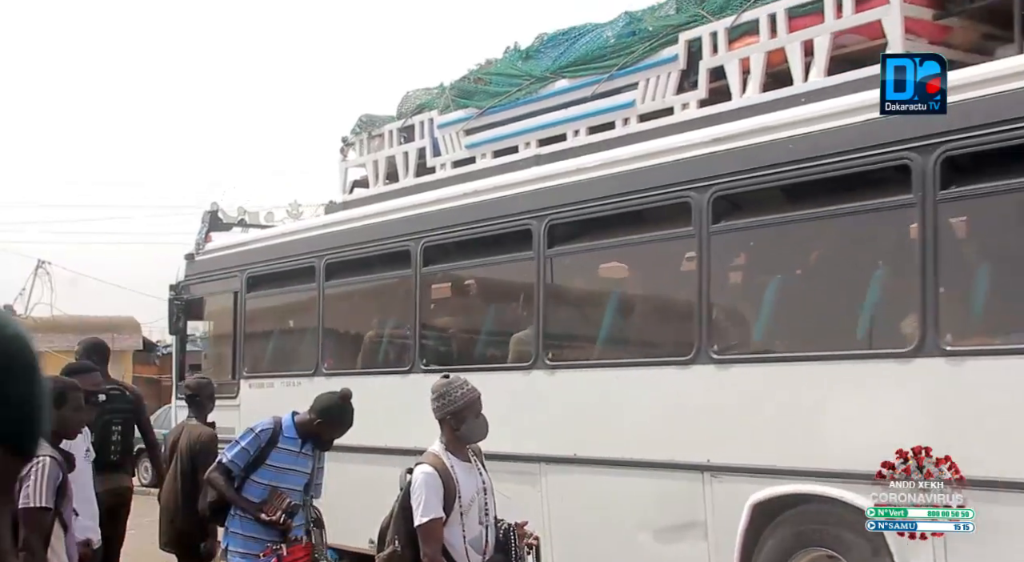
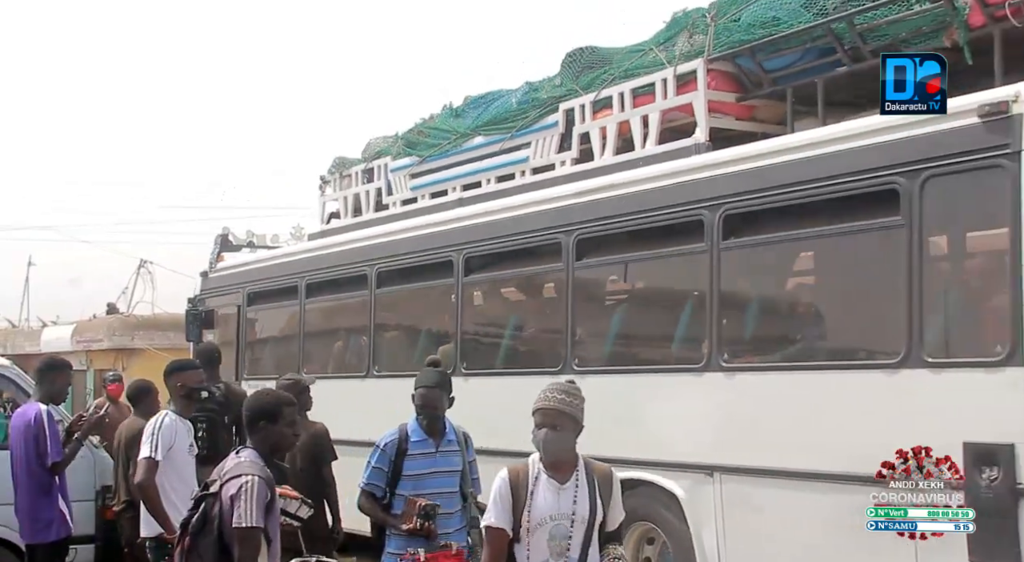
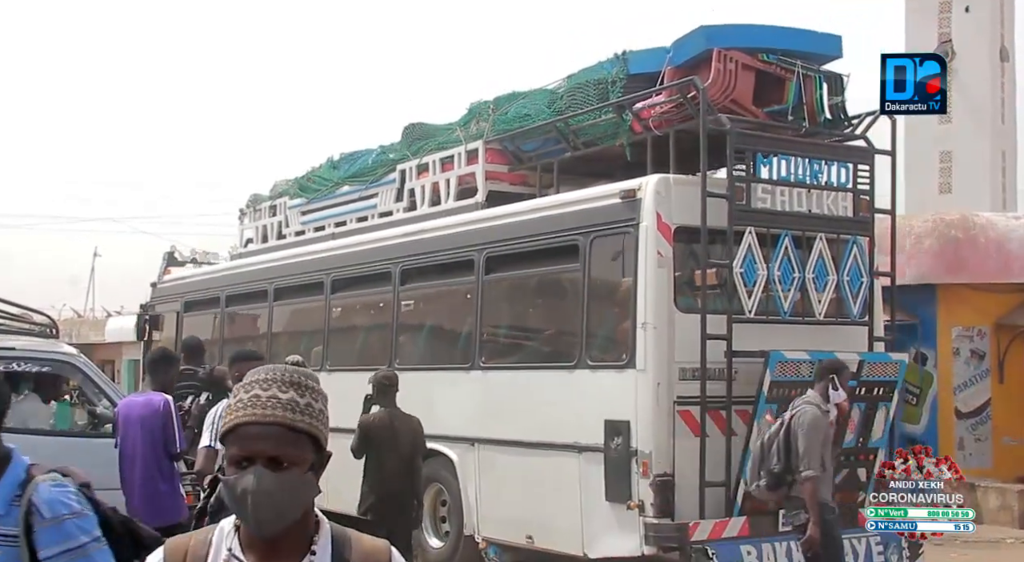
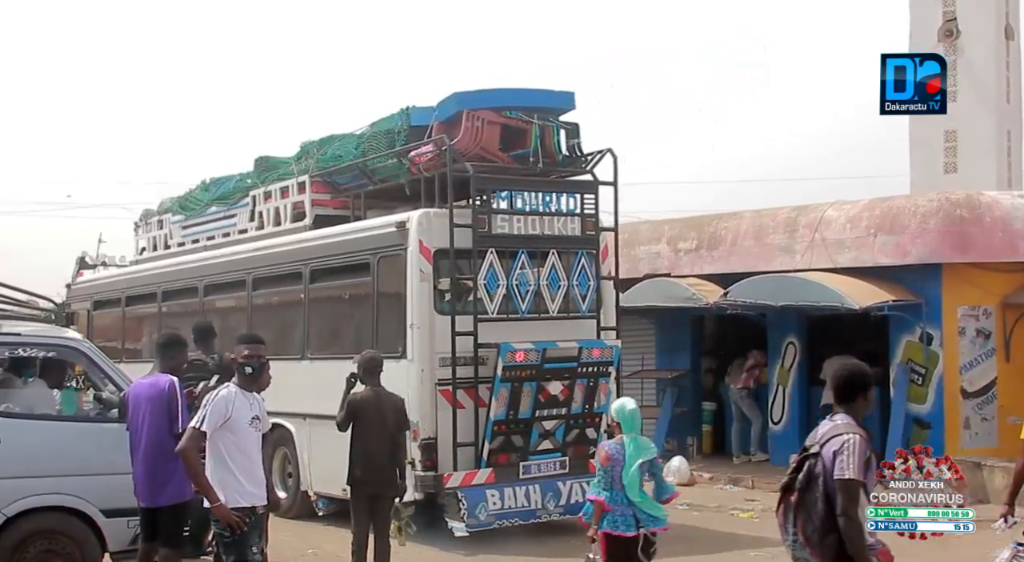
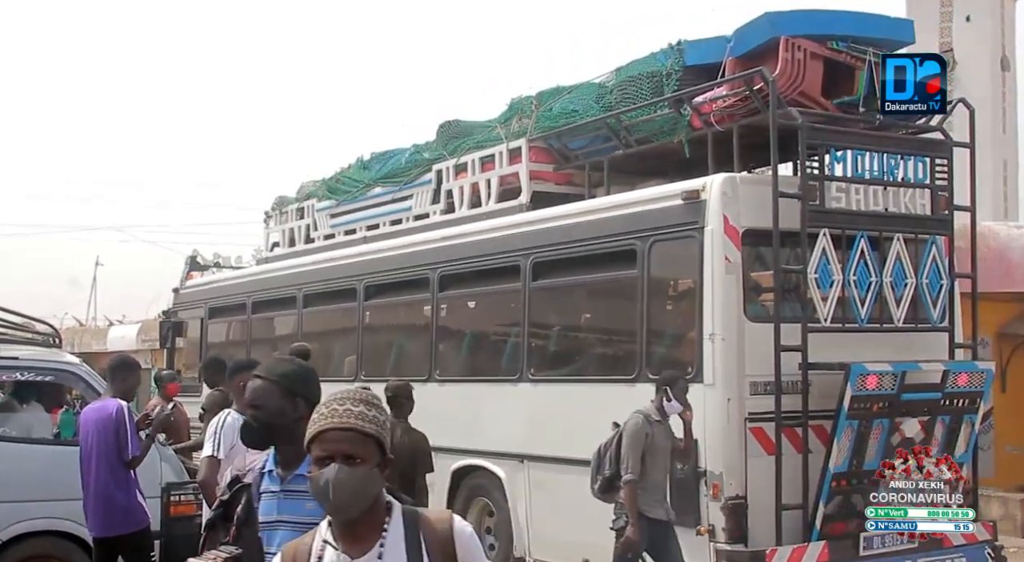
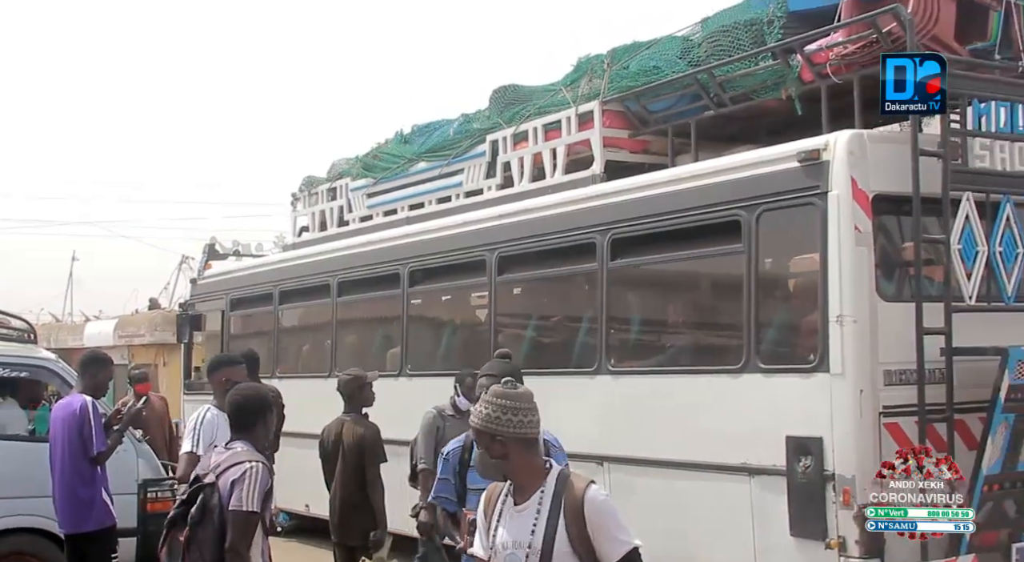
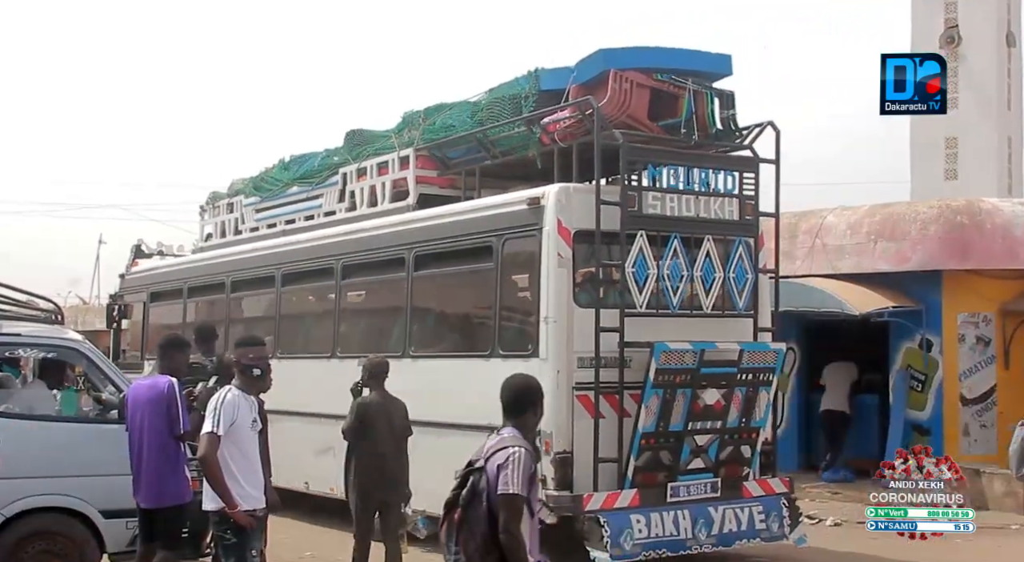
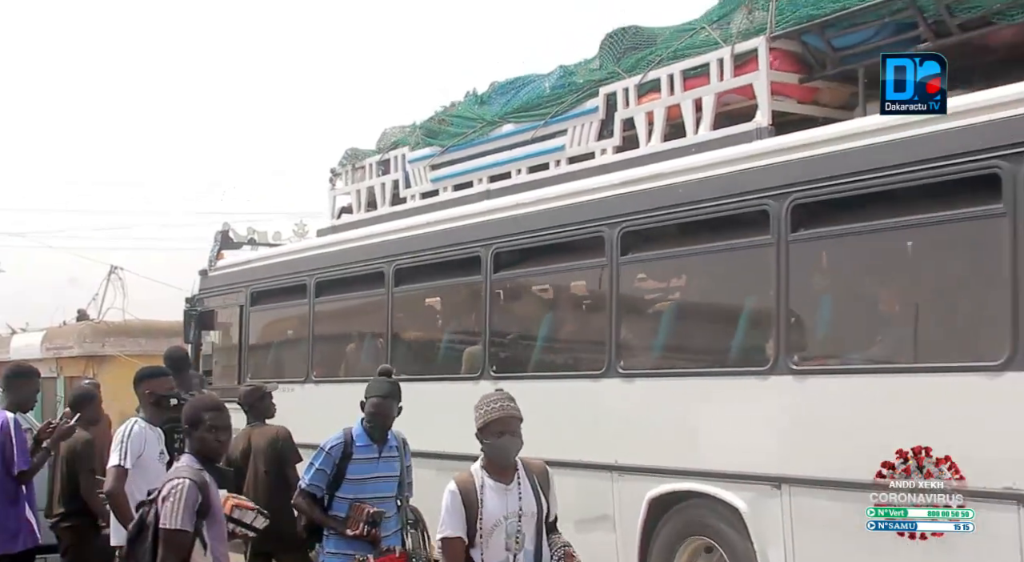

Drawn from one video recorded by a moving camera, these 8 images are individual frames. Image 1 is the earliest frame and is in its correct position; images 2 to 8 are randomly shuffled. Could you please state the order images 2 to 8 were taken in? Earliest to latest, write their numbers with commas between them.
8, 2, 6, 5, 3, 7, 4
